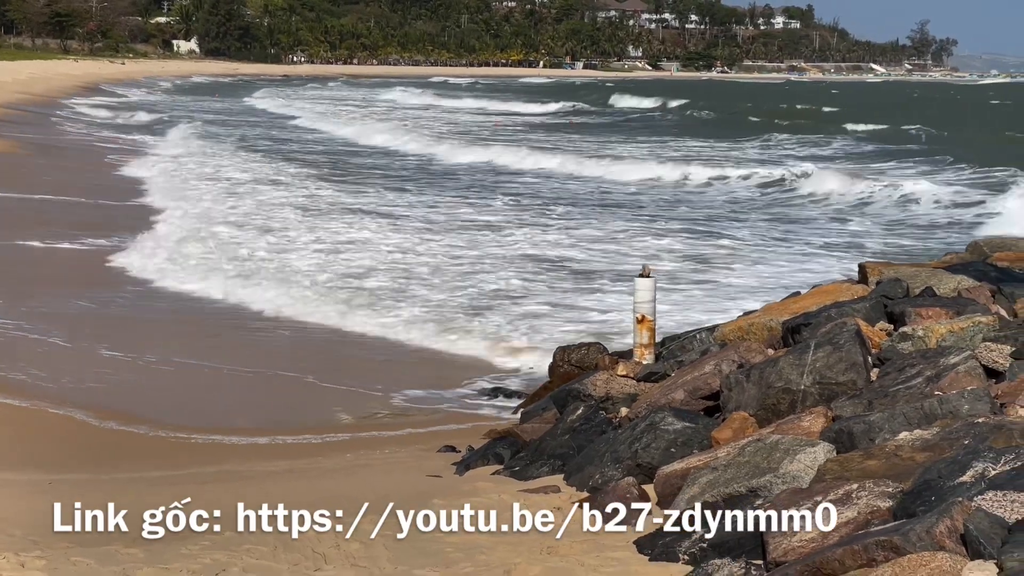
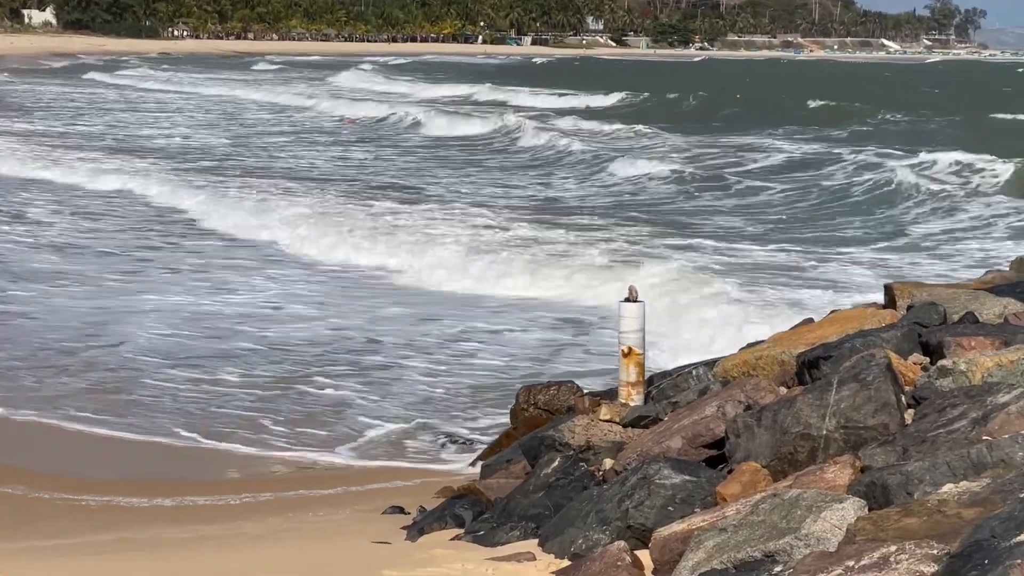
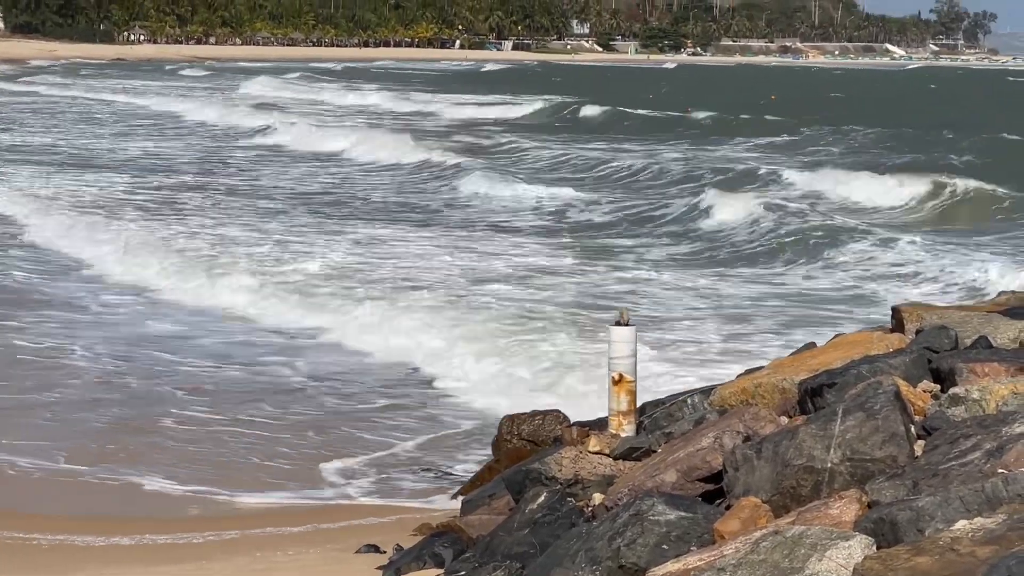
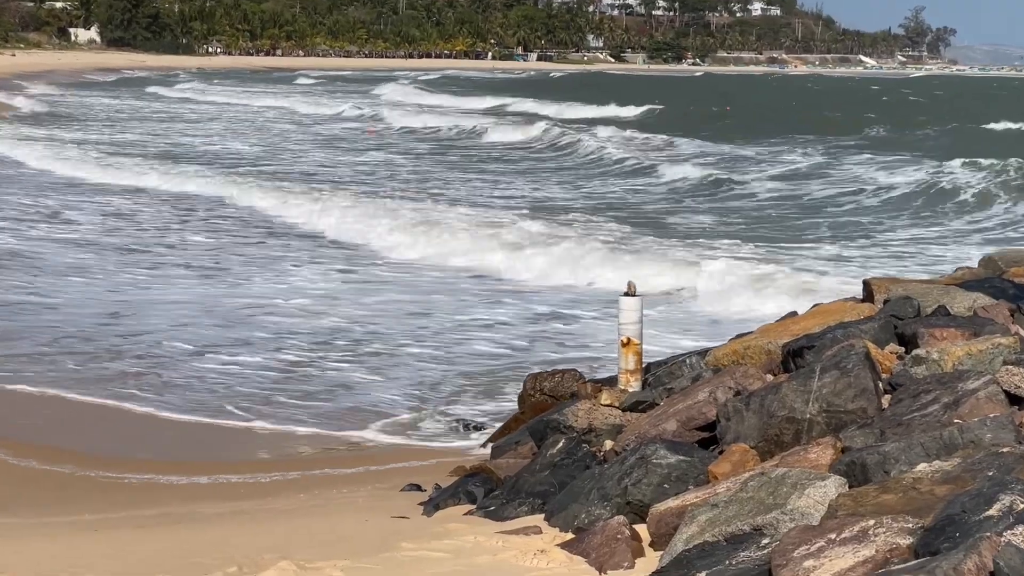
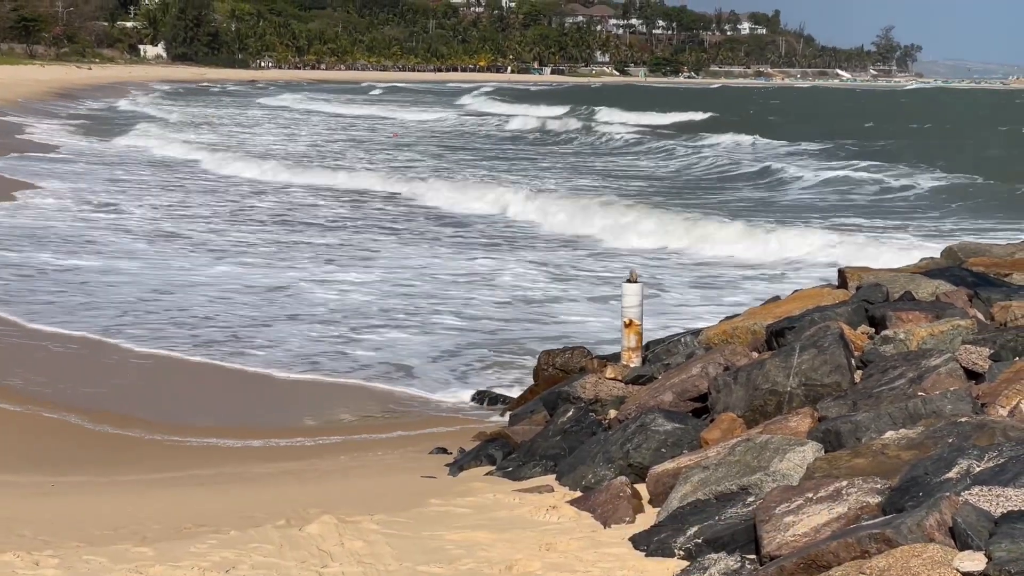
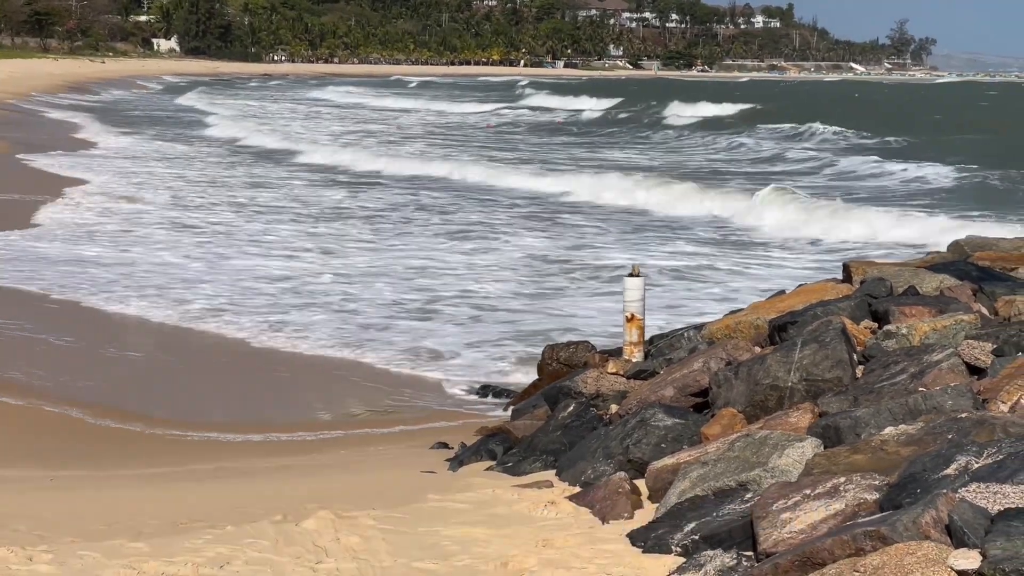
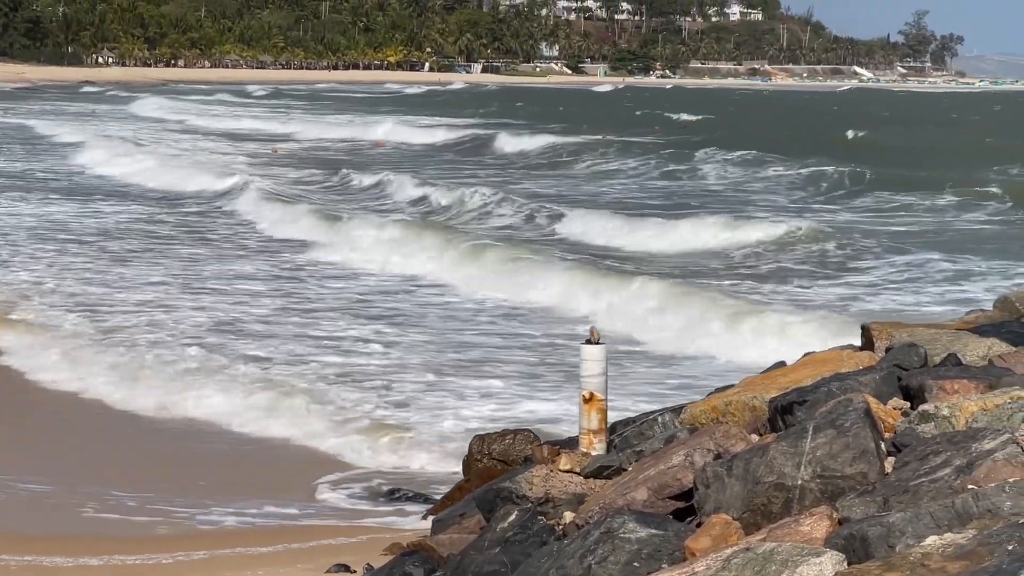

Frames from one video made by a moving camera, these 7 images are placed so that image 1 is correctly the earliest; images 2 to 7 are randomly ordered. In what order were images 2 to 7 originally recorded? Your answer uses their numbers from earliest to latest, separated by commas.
6, 5, 4, 2, 3, 7
